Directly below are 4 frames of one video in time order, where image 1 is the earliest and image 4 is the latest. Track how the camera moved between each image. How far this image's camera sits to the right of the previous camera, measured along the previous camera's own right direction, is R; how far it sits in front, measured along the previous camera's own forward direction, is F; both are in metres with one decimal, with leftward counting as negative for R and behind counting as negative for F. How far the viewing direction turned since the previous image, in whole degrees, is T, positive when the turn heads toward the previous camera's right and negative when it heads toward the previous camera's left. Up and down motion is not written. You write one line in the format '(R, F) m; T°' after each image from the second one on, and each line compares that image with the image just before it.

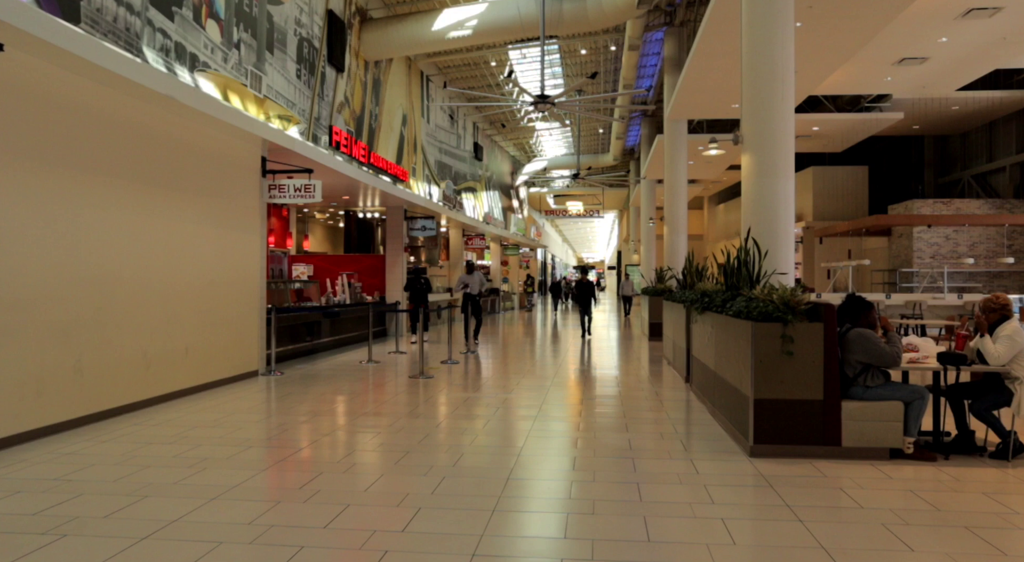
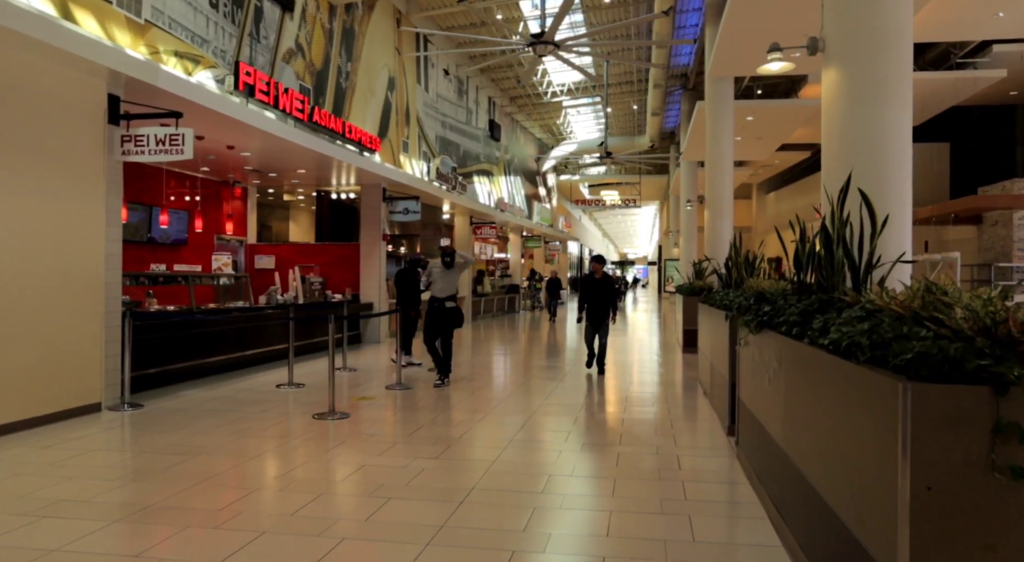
(+0.7, +2.4) m; -4°
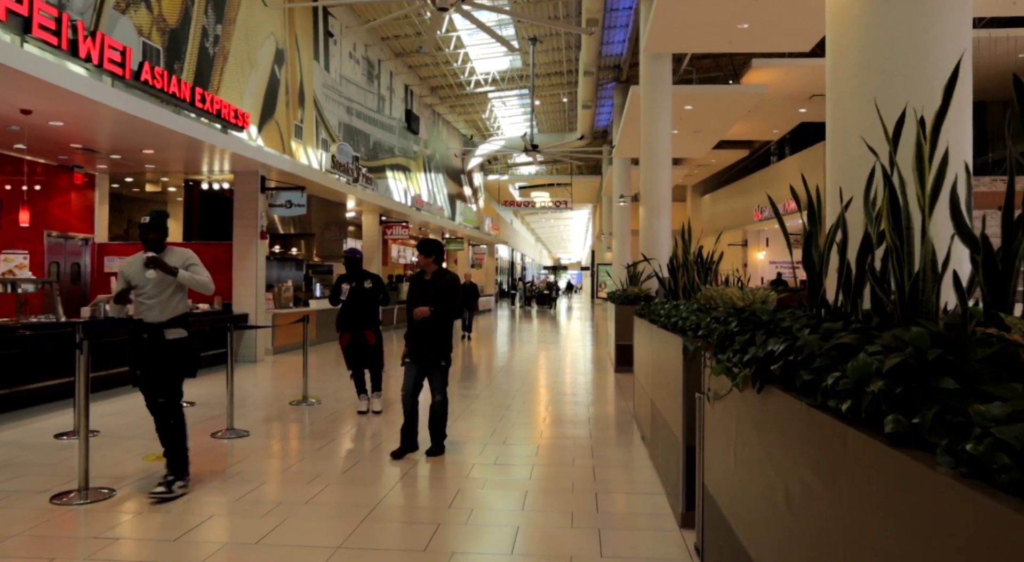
(+0.4, +1.5) m; +6°
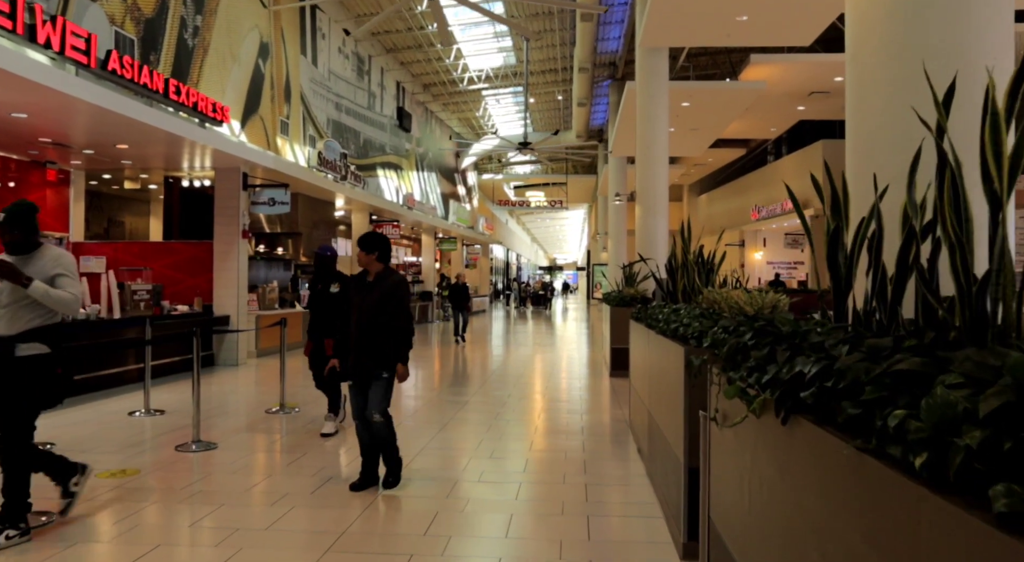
(+0.1, +0.3) m; 0°
